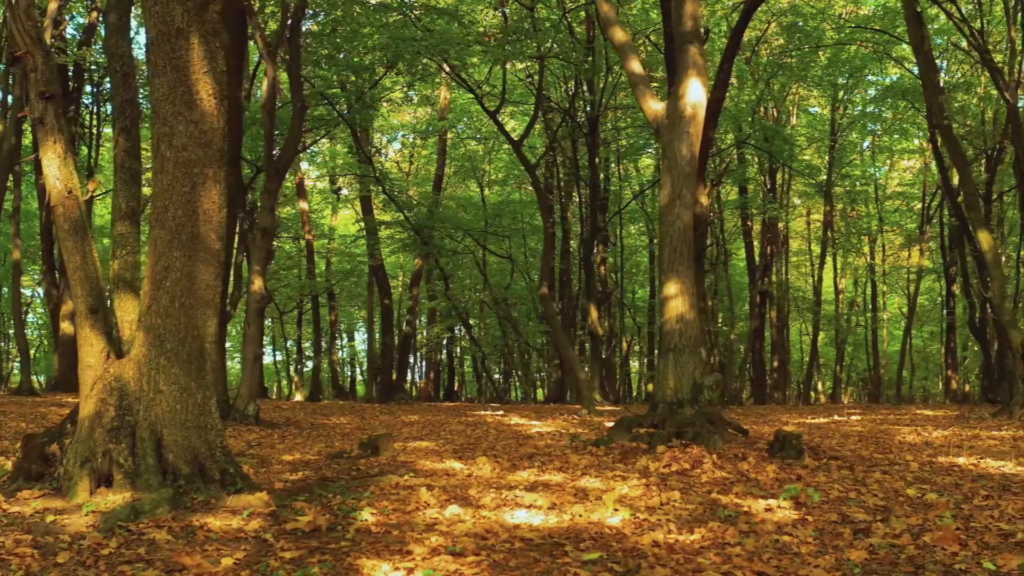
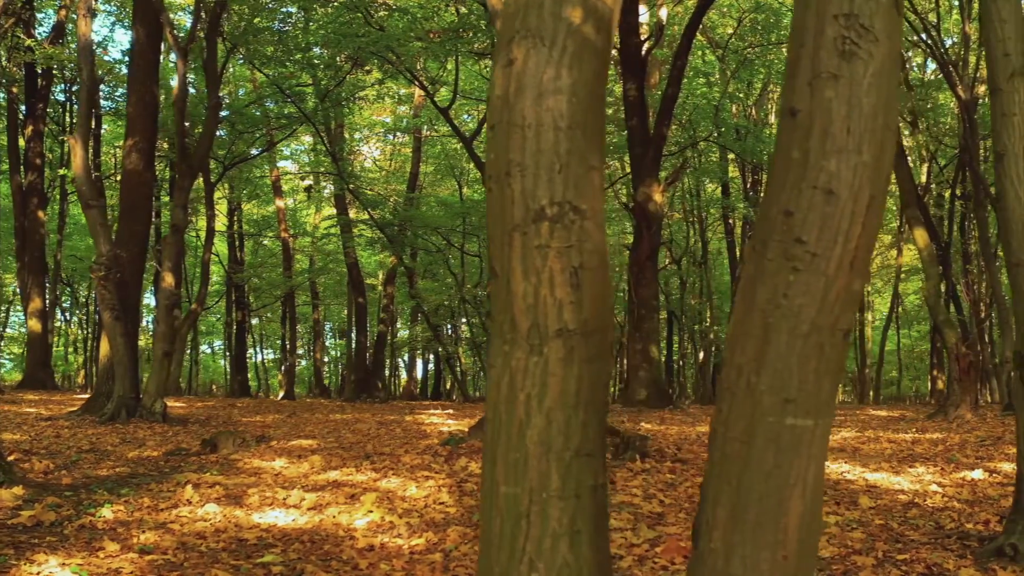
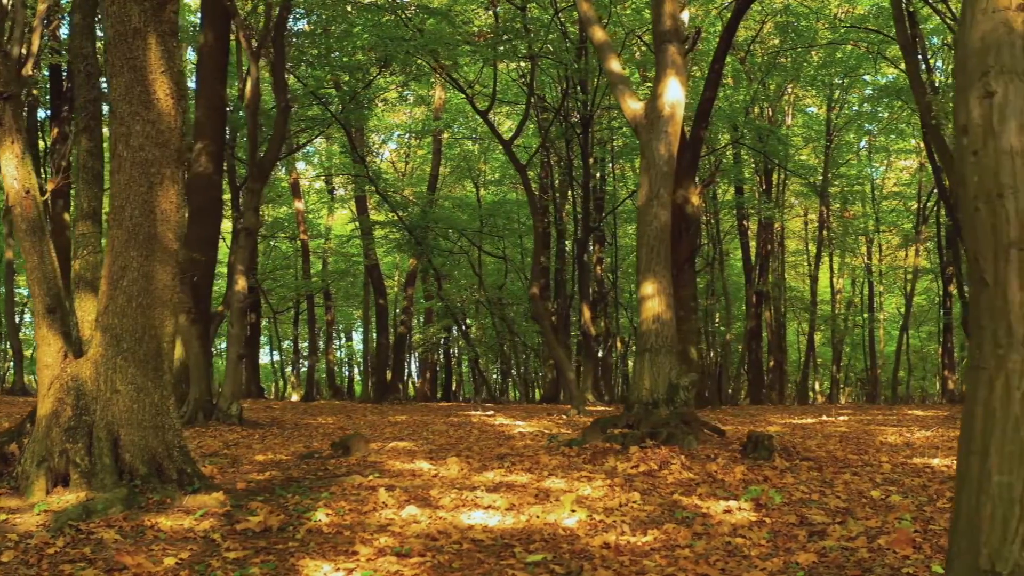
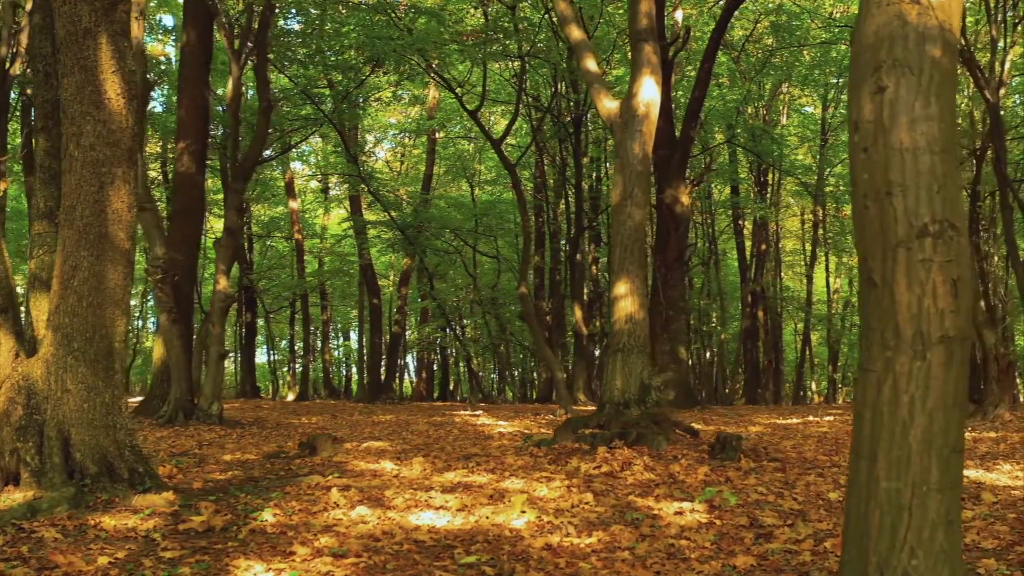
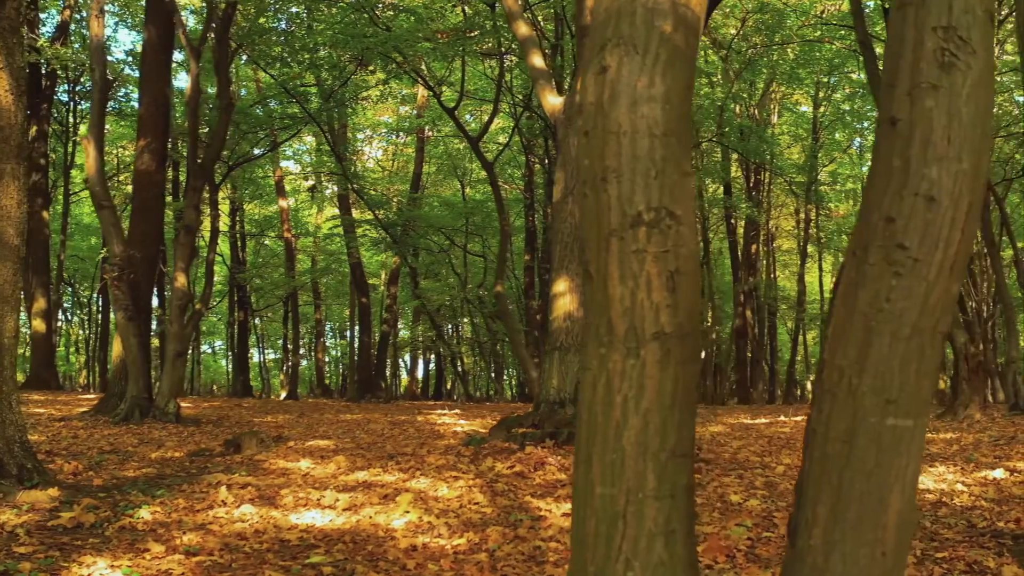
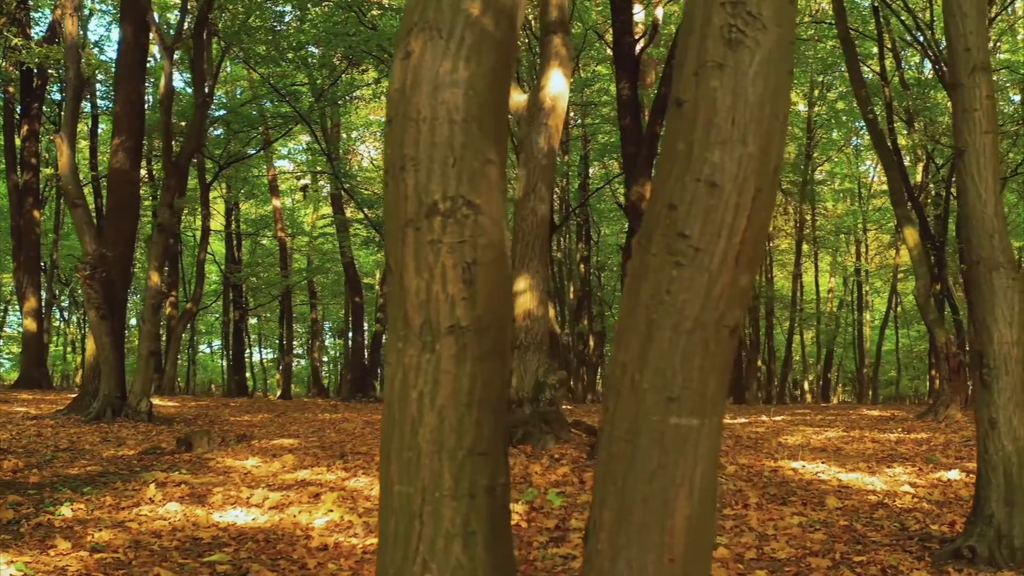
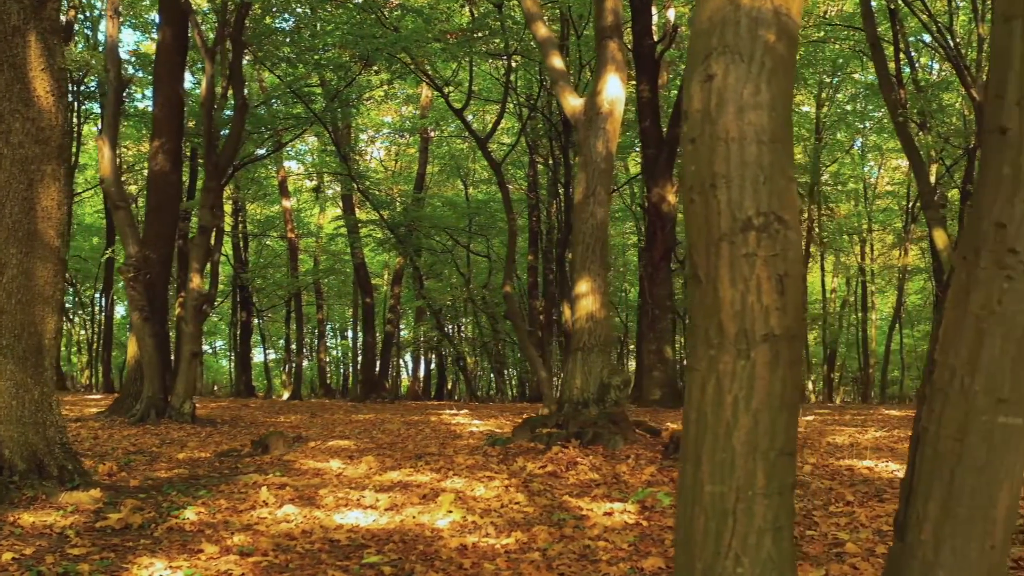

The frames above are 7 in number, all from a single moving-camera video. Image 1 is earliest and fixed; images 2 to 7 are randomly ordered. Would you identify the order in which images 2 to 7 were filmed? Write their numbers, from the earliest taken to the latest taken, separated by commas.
3, 4, 7, 5, 2, 6
